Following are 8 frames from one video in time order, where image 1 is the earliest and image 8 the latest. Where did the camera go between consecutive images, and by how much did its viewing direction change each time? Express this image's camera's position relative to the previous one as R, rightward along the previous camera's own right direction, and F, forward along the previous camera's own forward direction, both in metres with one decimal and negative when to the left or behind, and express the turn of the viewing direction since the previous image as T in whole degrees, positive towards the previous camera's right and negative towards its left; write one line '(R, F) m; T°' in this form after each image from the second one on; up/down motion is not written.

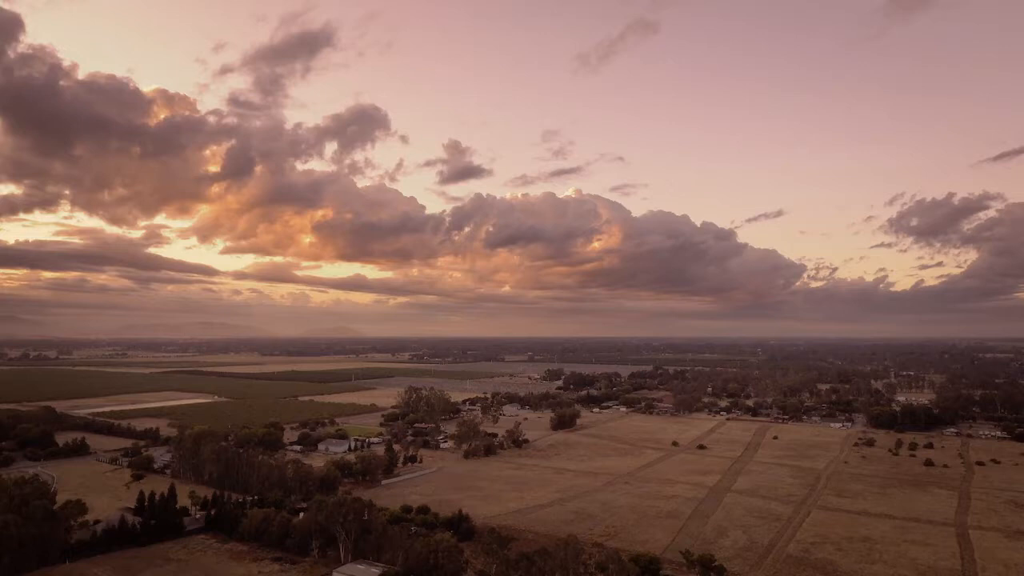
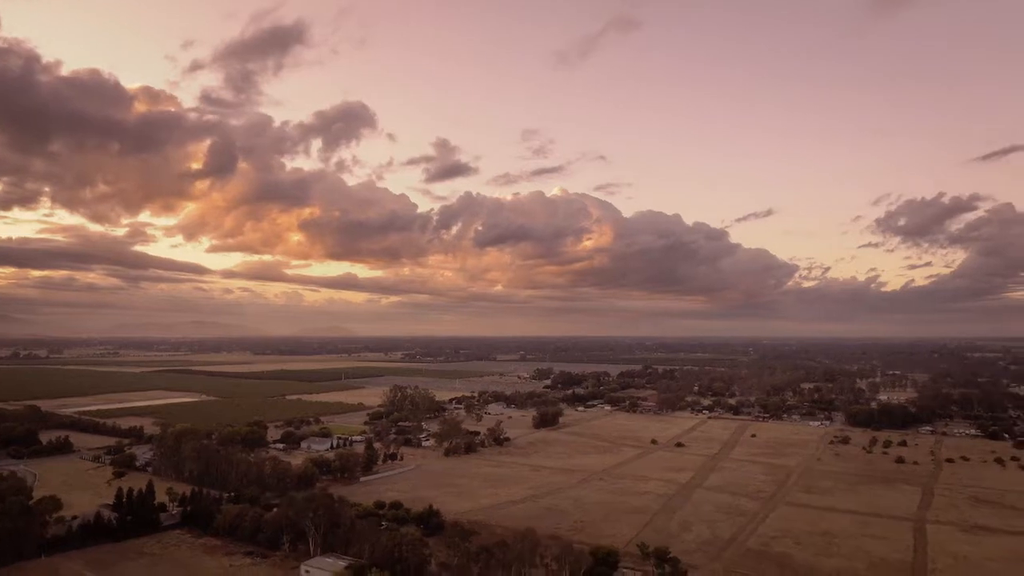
(+1.2, -0.7) m; 0°
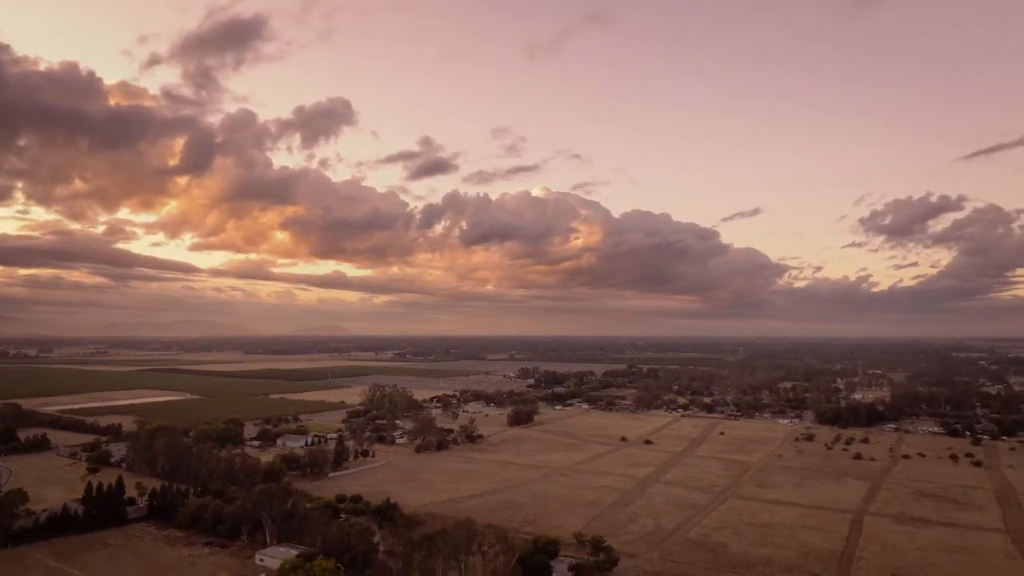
(+2.0, -1.2) m; 0°
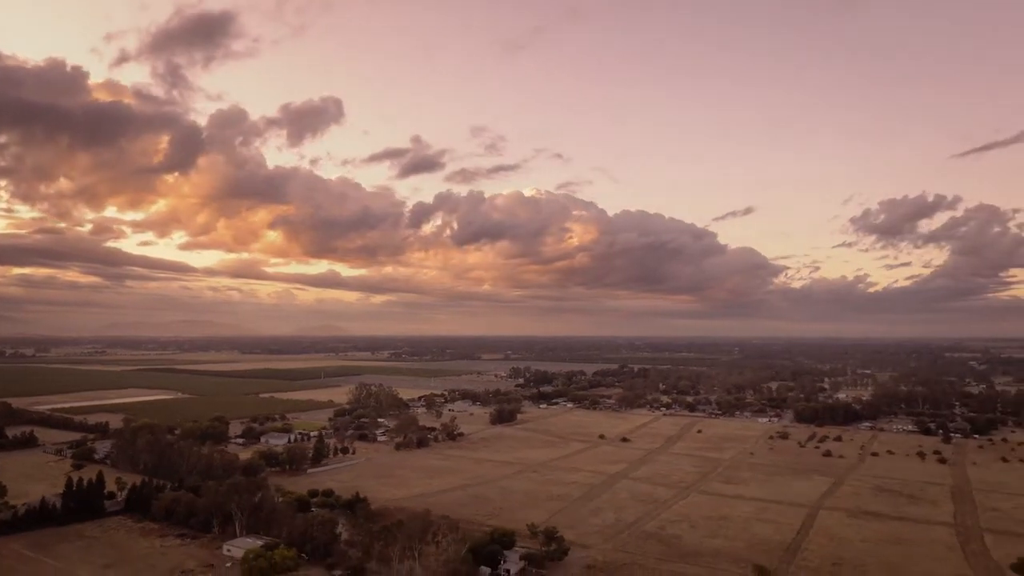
(+1.8, -1.1) m; 0°
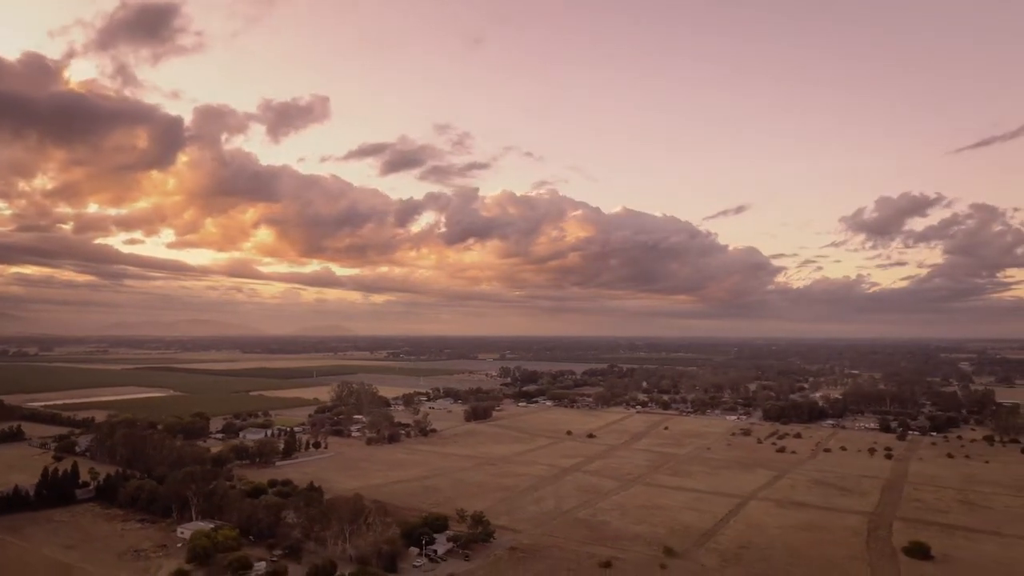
(+3.3, -2.1) m; 0°
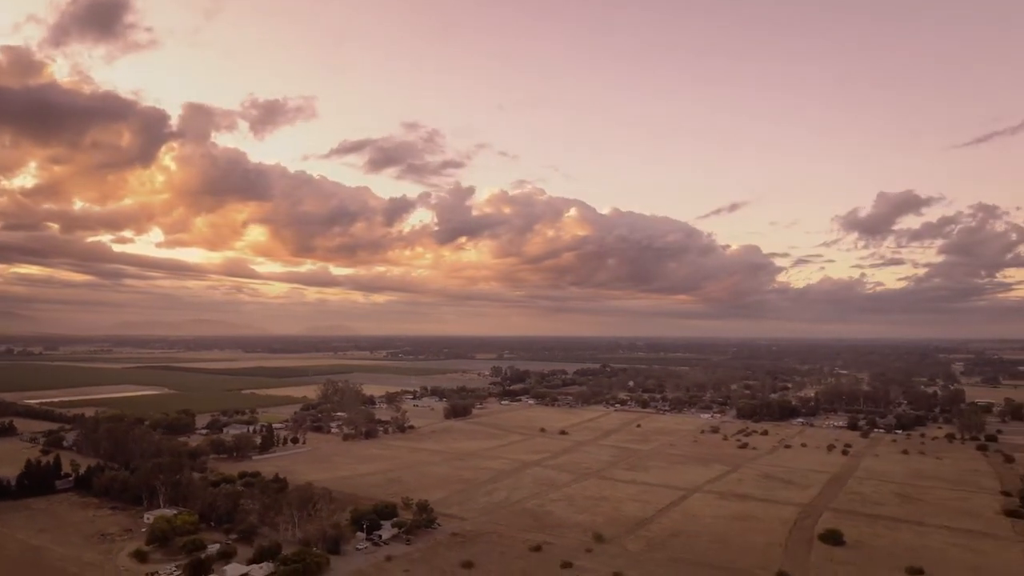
(+2.9, -1.9) m; 0°
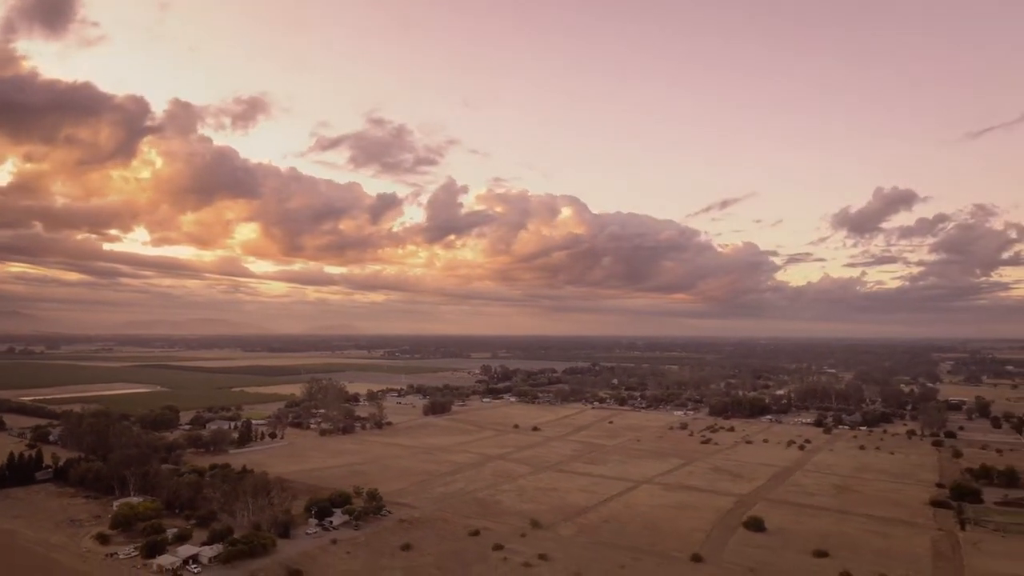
(+2.9, -1.9) m; 0°
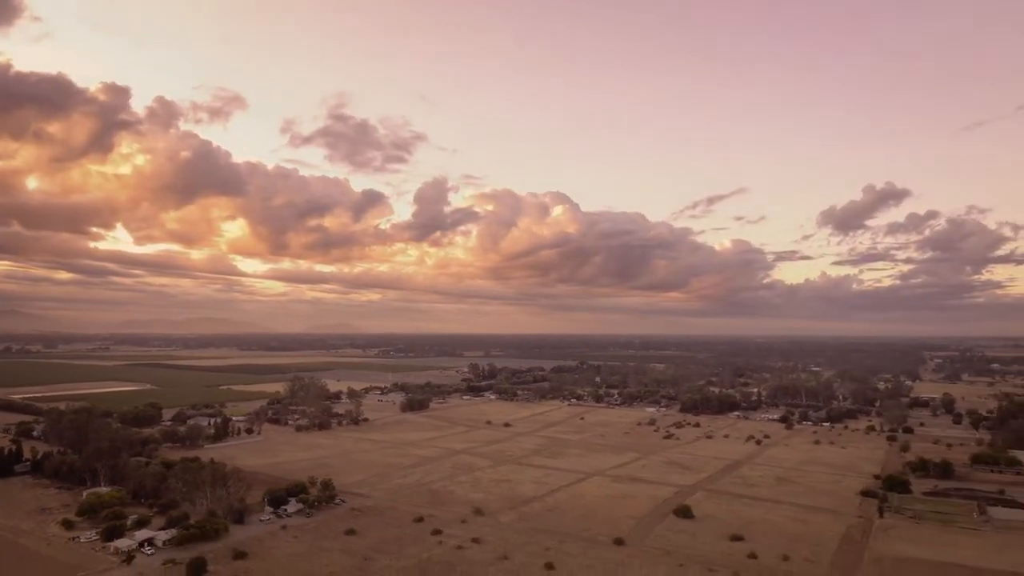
(+2.9, -1.9) m; 0°
